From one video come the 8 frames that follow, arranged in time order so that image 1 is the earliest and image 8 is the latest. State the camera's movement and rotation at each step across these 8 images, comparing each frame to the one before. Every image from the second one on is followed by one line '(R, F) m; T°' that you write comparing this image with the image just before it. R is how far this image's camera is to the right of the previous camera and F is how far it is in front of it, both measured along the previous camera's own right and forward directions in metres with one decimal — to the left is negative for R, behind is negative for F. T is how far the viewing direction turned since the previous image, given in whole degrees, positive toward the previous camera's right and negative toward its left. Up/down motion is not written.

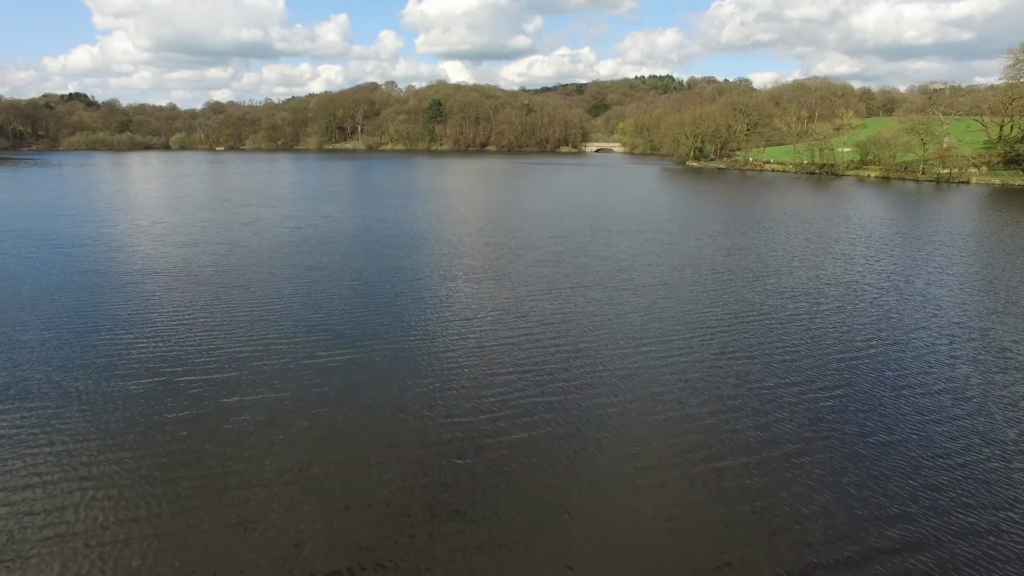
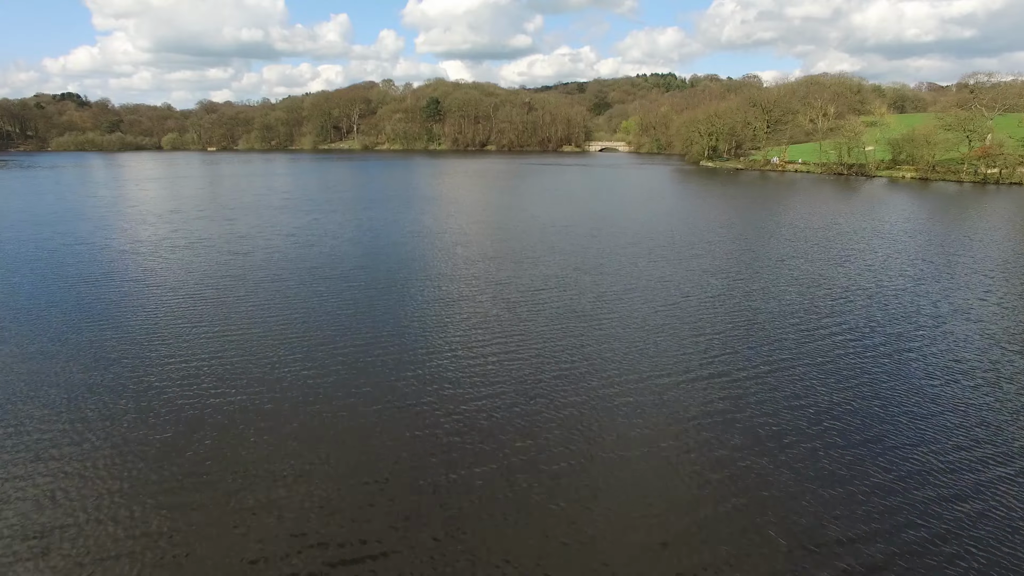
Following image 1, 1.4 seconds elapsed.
(-0.2, +3.9) m; 0°
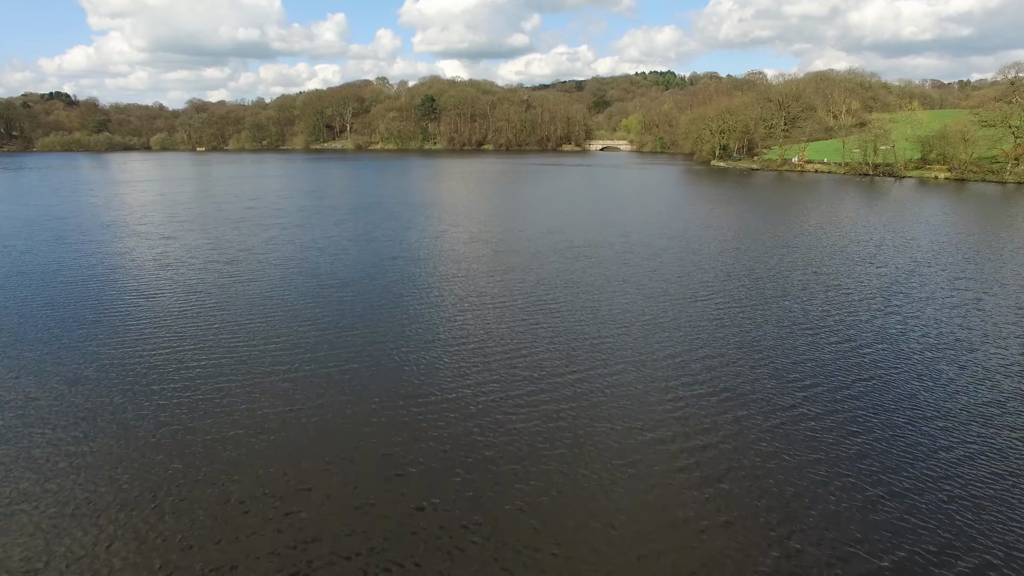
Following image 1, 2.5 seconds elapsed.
(-0.2, +3.6) m; 0°
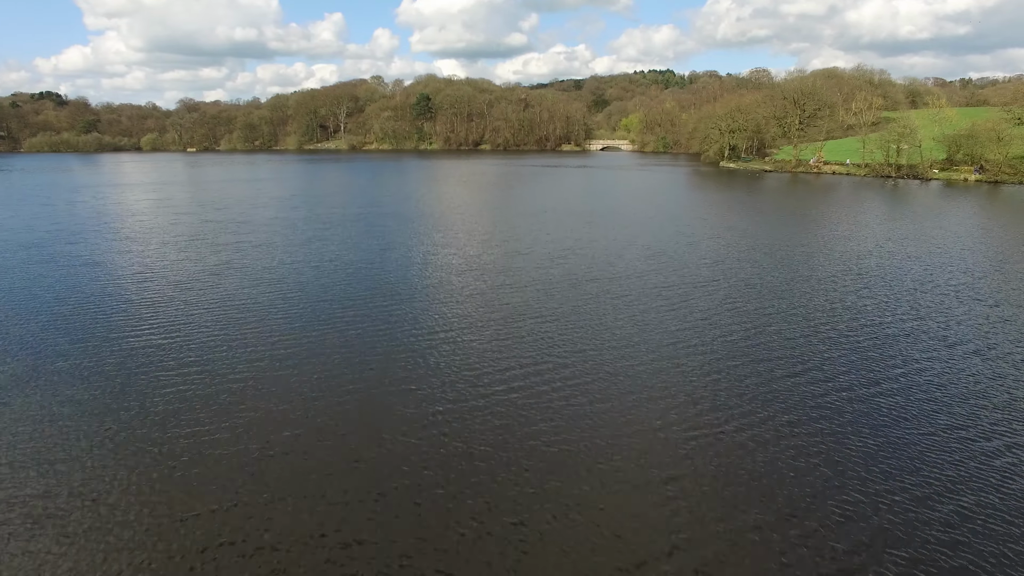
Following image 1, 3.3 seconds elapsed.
(-0.1, +2.8) m; 0°
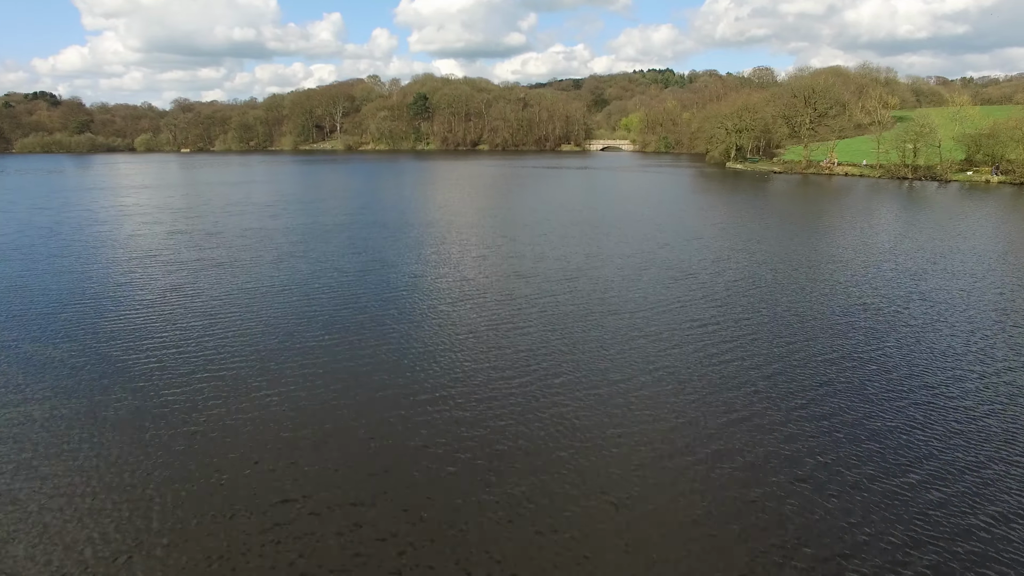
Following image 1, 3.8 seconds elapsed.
(0.0, +1.9) m; 0°
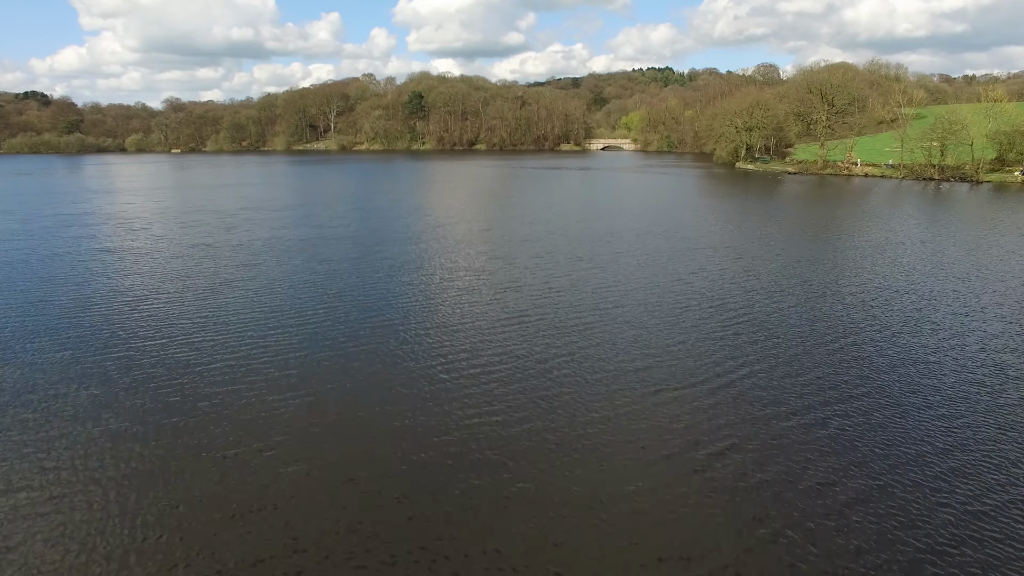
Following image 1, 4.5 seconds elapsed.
(+0.1, +2.8) m; 0°
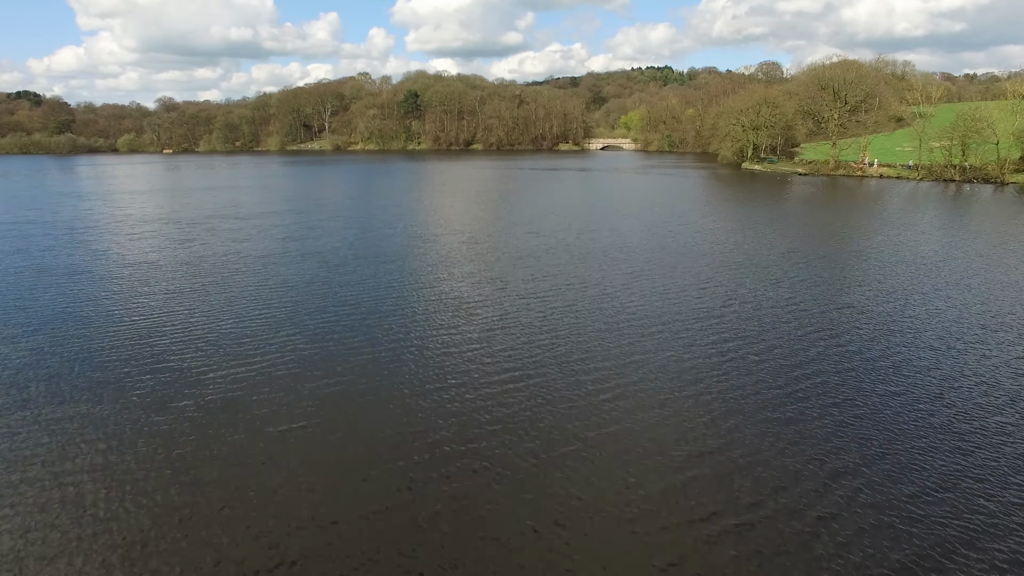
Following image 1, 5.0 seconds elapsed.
(+0.1, +2.1) m; 0°
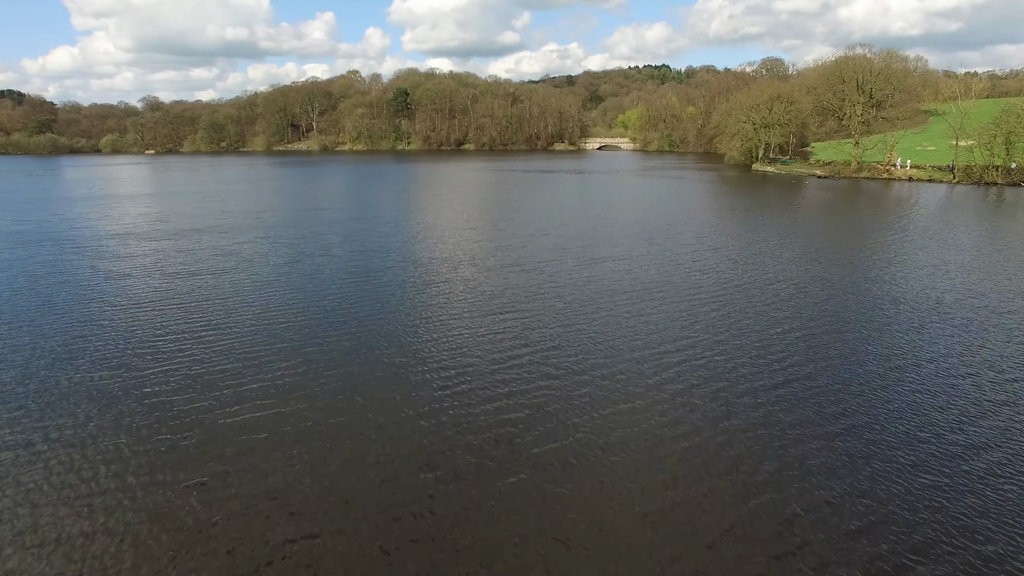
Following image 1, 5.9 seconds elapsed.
(+0.4, +4.0) m; 0°
